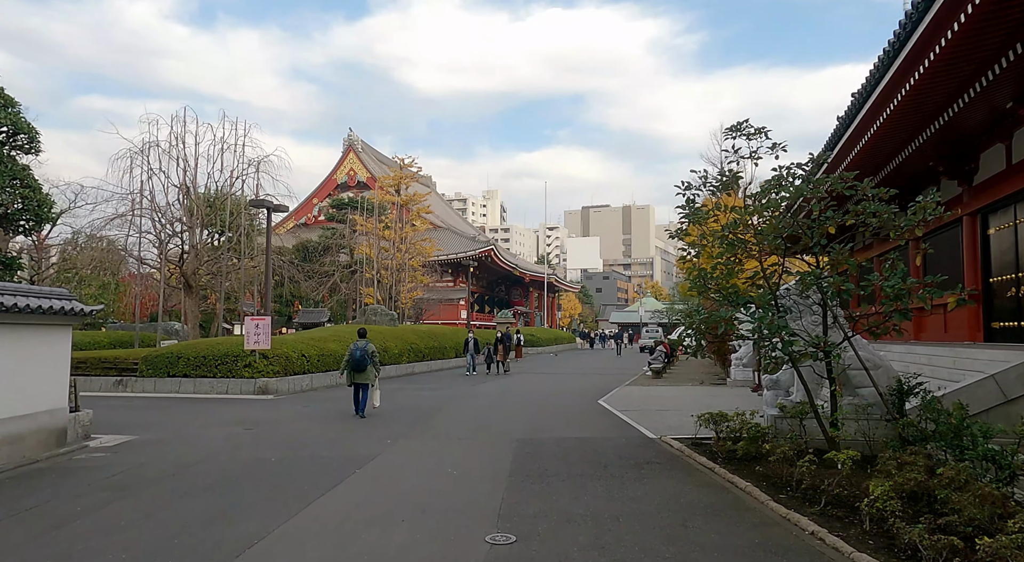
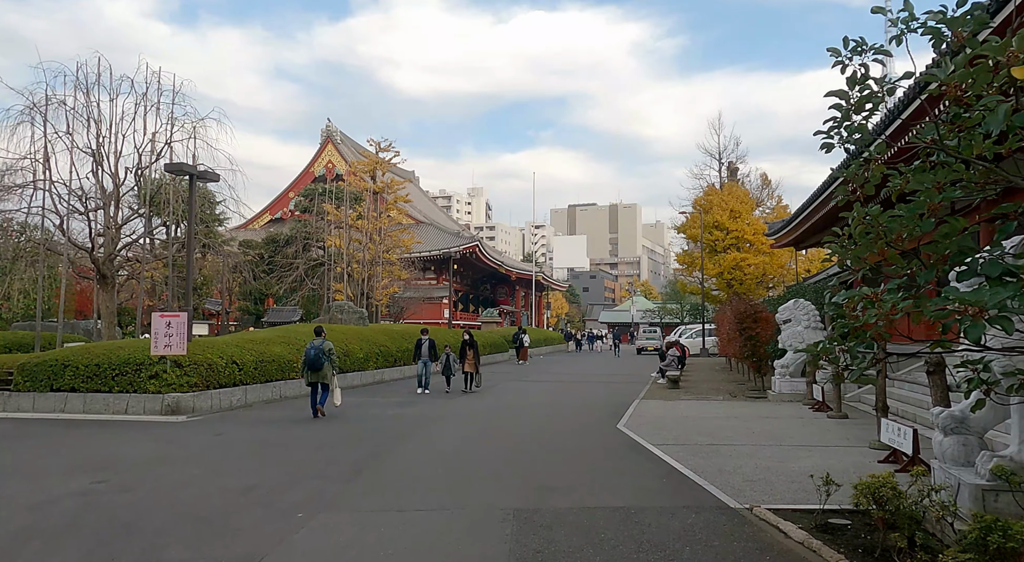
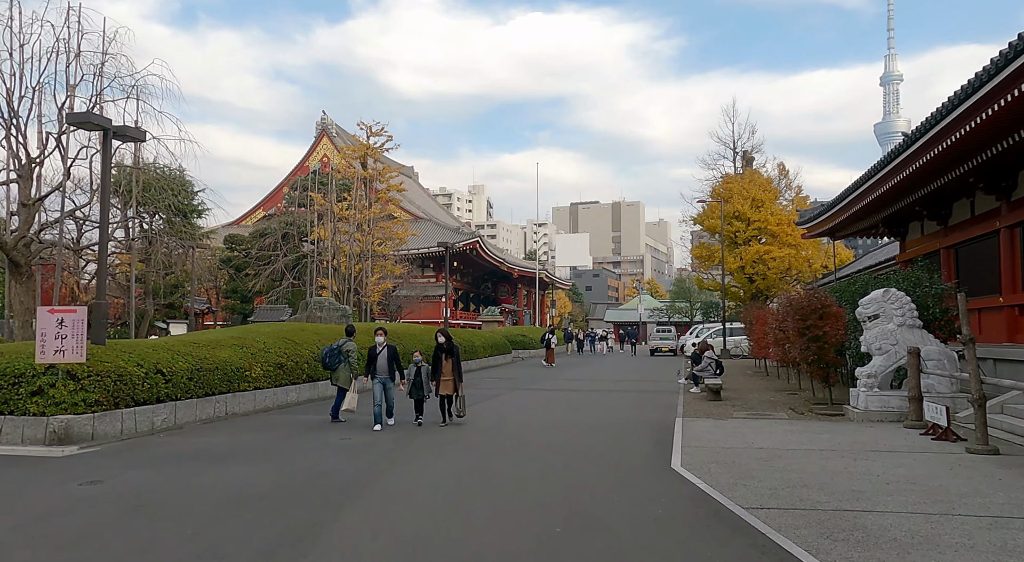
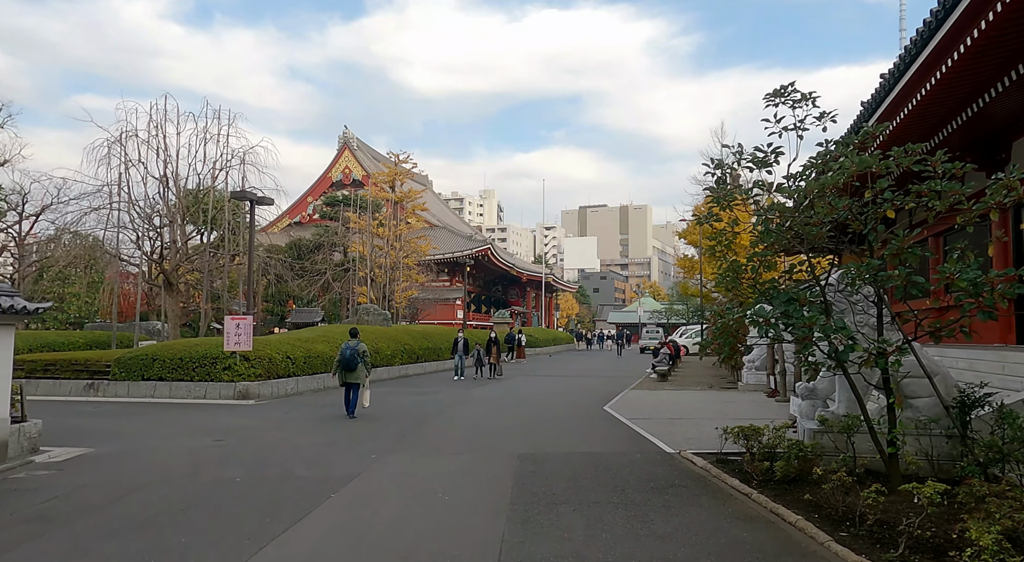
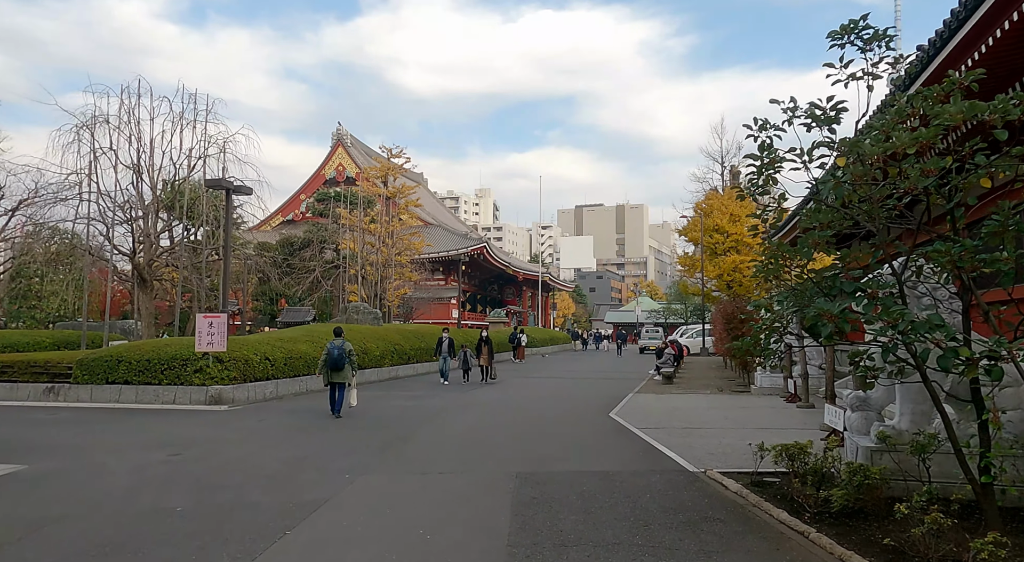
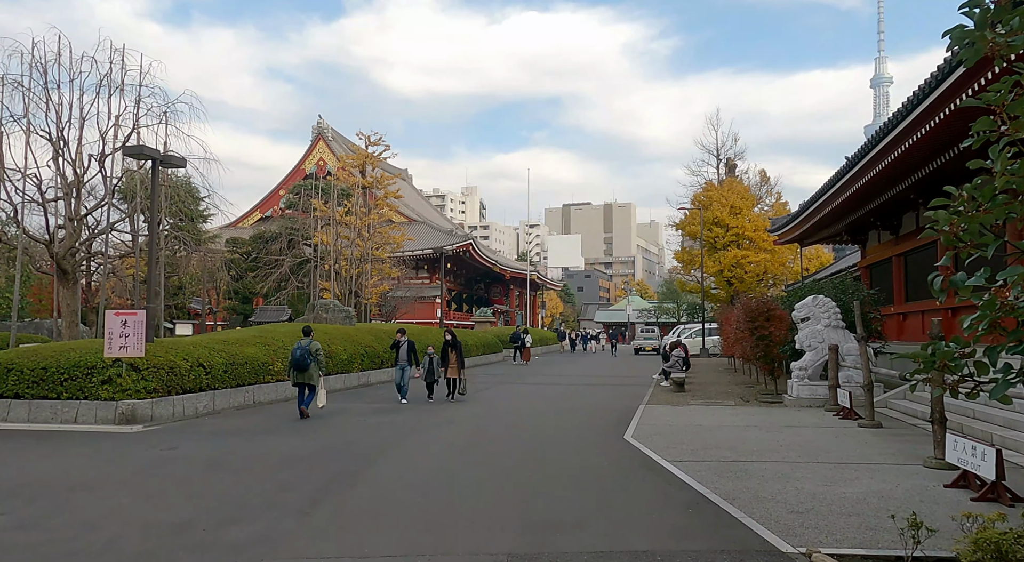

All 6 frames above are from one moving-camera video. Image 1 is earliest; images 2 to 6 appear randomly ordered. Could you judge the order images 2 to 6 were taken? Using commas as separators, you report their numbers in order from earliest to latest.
4, 5, 2, 6, 3
